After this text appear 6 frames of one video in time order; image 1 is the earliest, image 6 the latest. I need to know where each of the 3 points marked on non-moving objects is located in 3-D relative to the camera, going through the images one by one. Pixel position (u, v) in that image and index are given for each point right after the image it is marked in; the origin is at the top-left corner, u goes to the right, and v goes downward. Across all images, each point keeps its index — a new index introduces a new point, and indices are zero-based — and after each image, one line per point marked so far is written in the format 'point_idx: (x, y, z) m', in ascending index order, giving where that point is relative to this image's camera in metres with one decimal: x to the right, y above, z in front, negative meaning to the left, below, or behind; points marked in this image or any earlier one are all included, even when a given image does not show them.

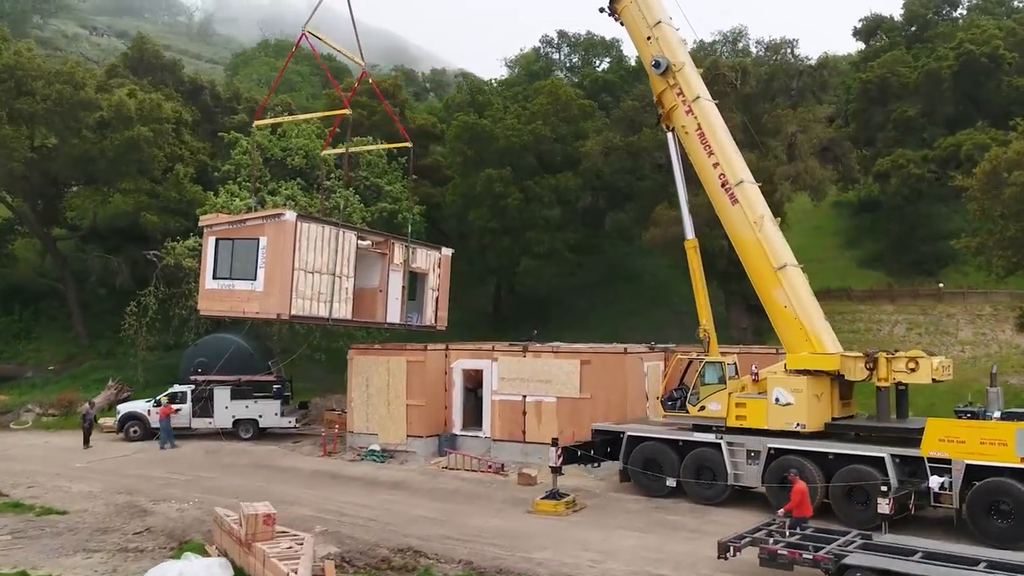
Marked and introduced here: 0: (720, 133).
0: (+4.0, +2.9, +17.9) m
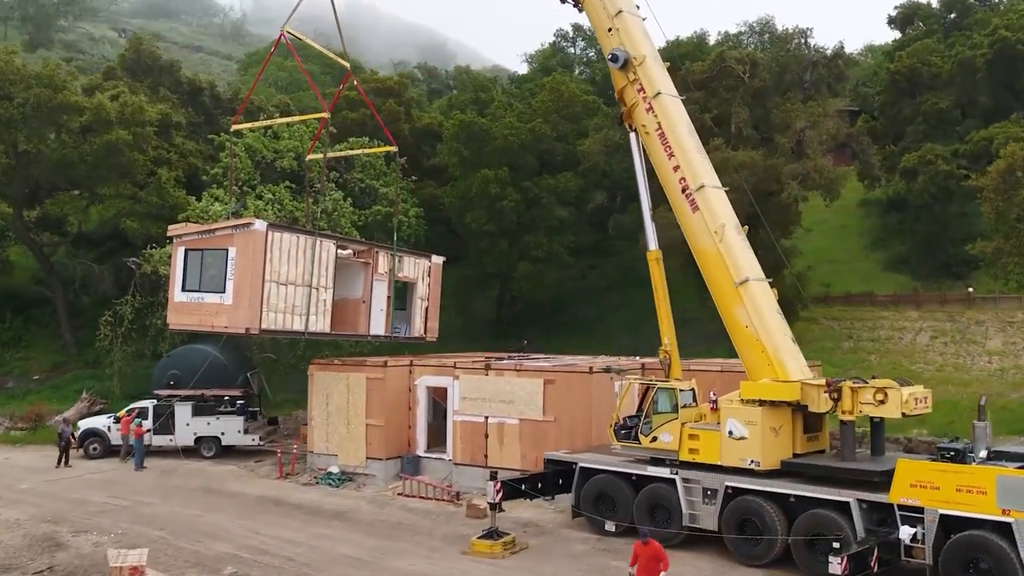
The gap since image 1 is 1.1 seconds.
0: (+2.9, +2.6, +16.1) m
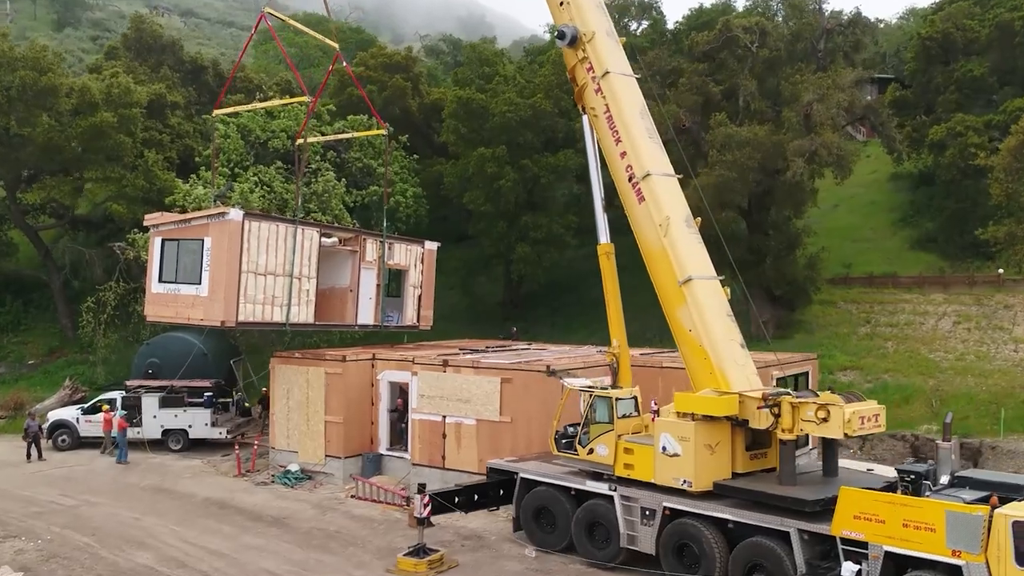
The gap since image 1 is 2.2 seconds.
0: (+1.9, +2.7, +14.7) m
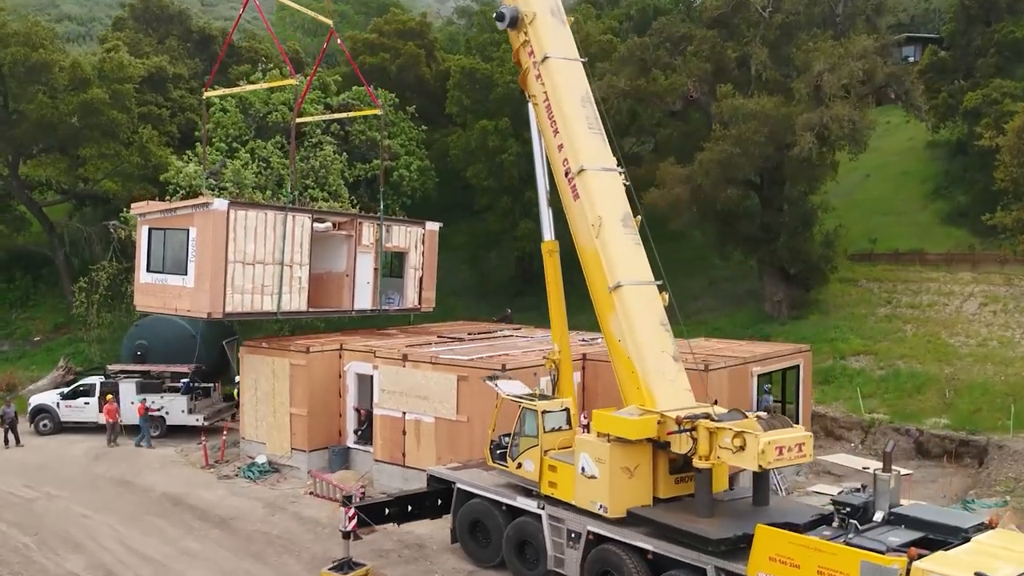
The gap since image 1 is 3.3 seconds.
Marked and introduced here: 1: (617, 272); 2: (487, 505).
0: (+0.8, +2.7, +13.5) m
1: (+1.4, +0.2, +12.3) m
2: (-0.4, -3.2, +13.8) m
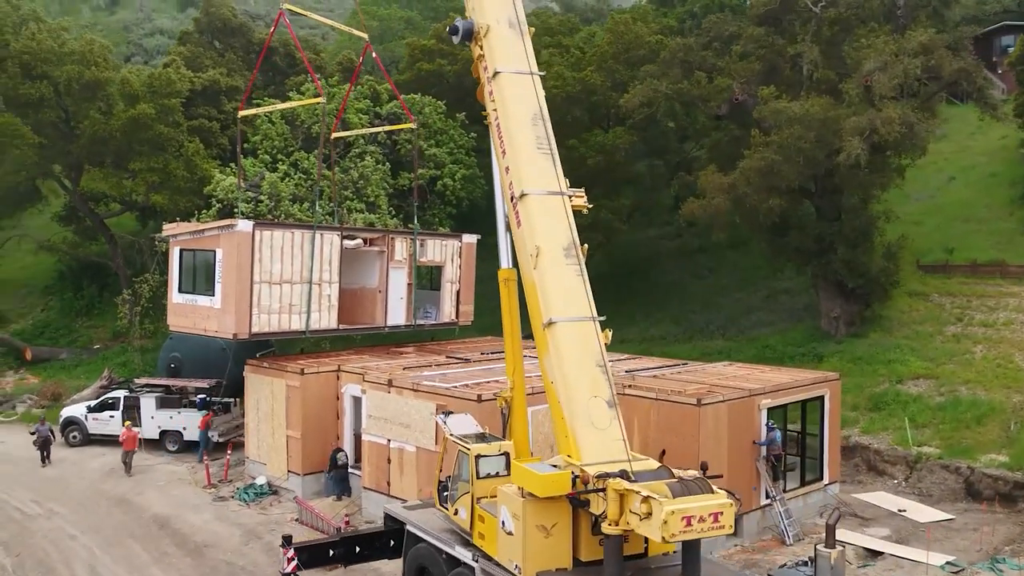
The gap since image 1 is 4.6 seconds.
0: (+0.1, +2.2, +12.6) m
1: (+0.5, -0.2, +11.3) m
2: (-1.1, -3.6, +13.0) m
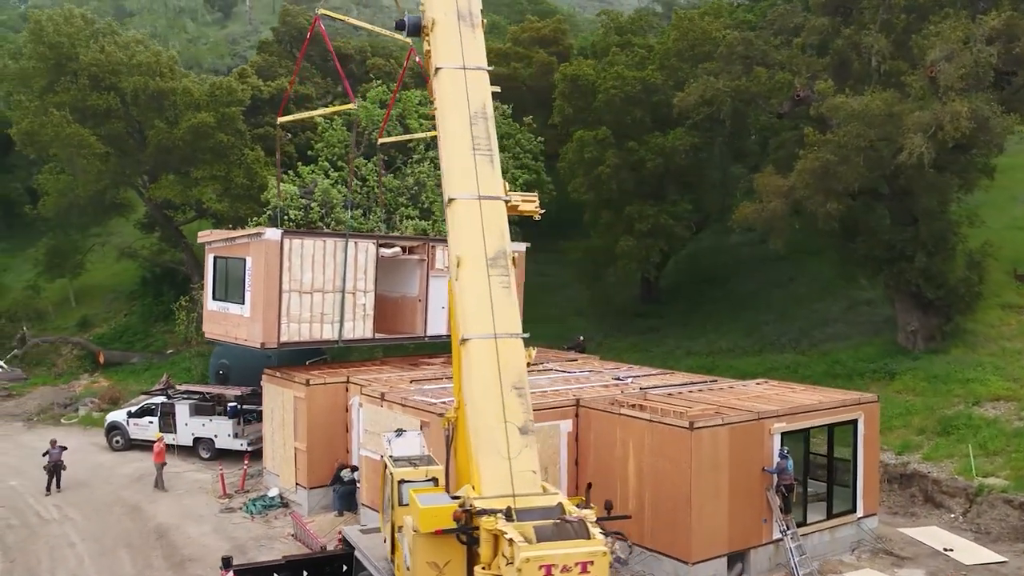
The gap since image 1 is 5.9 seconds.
0: (-0.7, +2.1, +11.7) m
1: (-0.5, -0.4, +10.4) m
2: (-1.9, -3.8, +12.2) m
